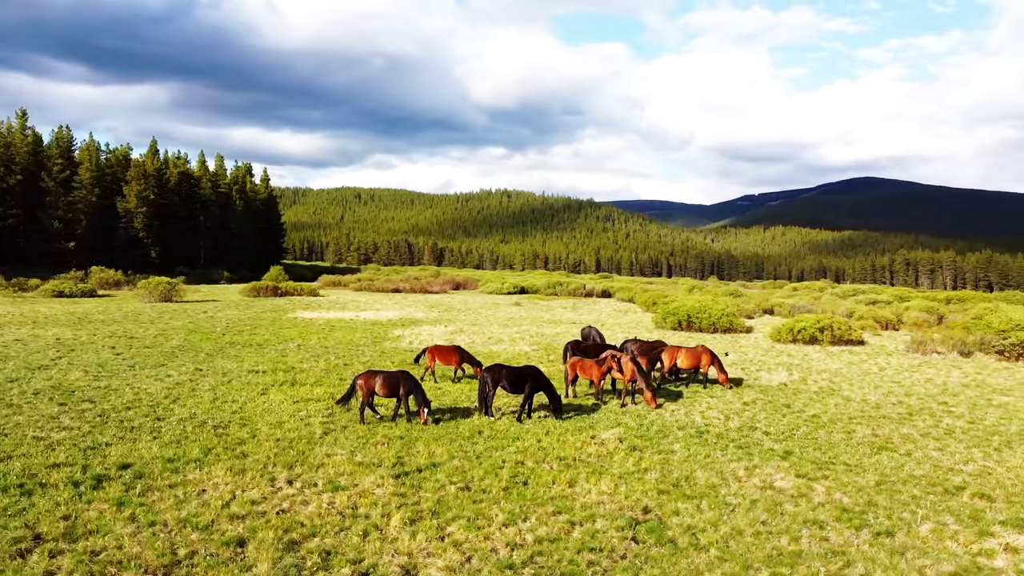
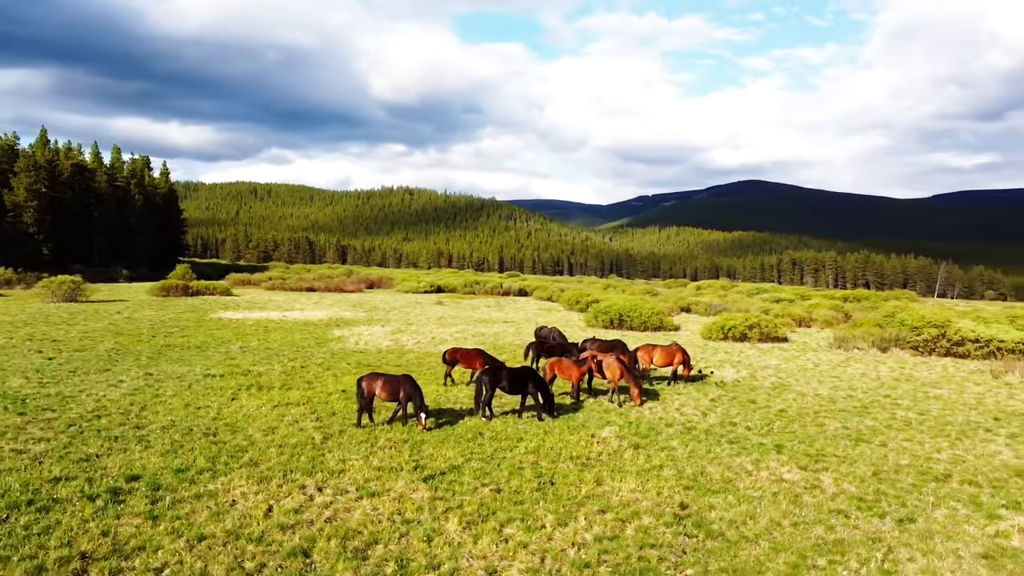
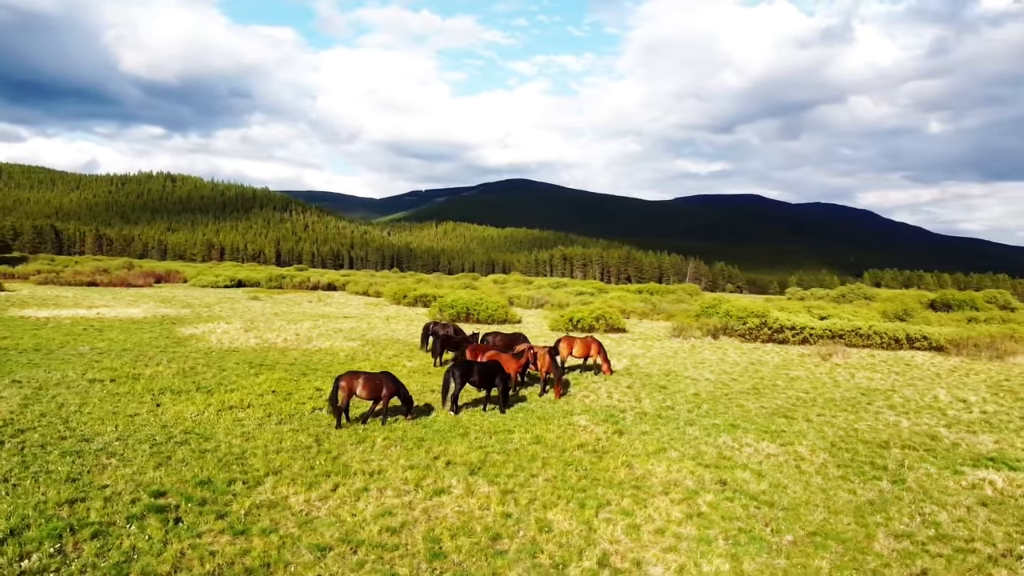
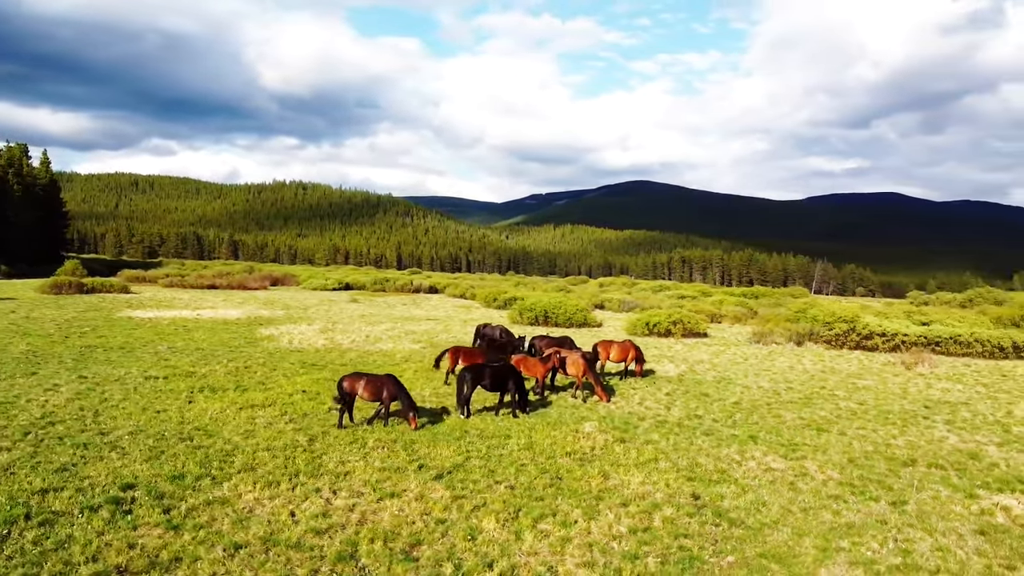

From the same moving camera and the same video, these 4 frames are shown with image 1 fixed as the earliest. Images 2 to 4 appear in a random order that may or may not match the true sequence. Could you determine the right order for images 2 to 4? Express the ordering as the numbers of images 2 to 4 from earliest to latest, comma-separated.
2, 4, 3
